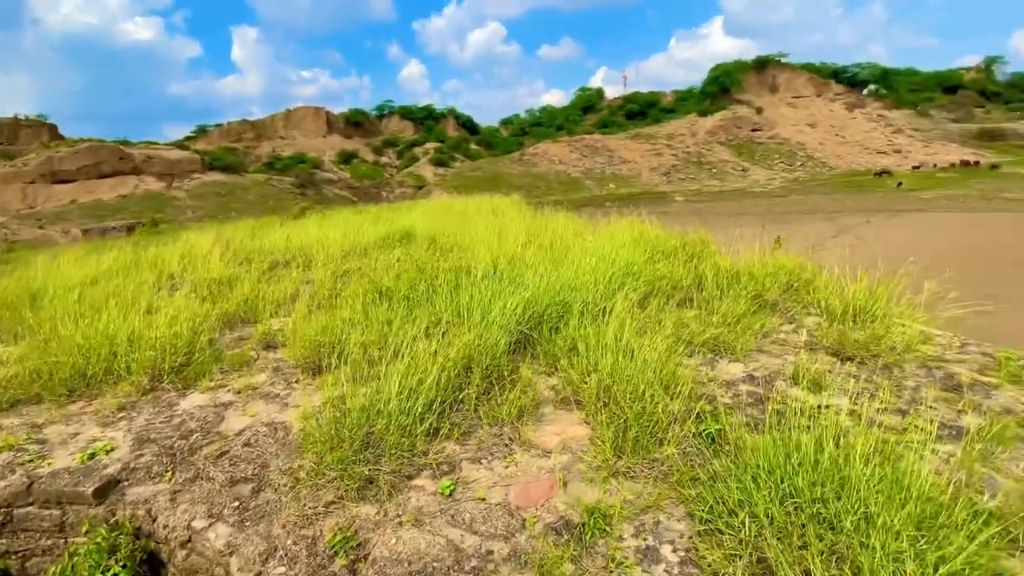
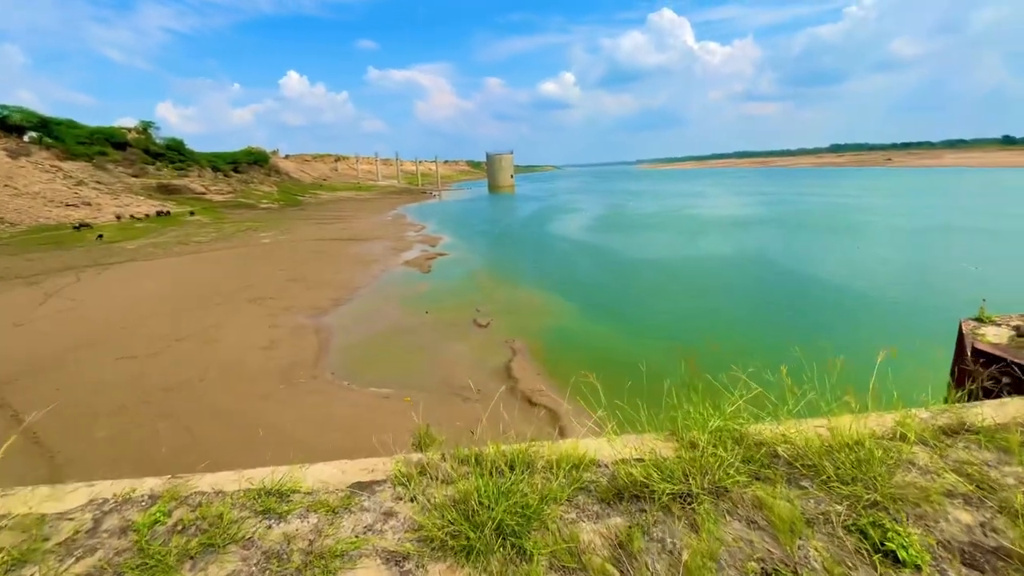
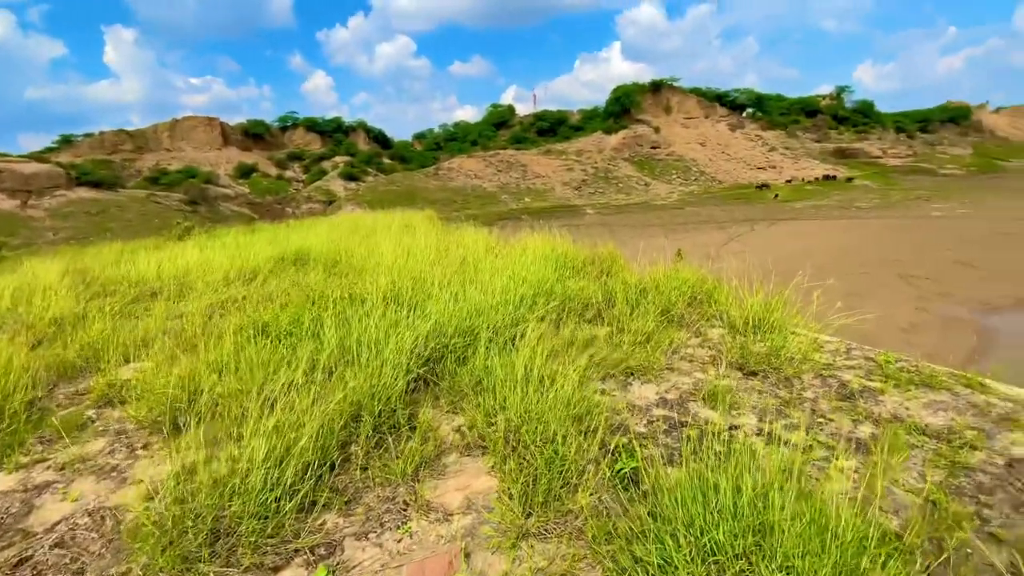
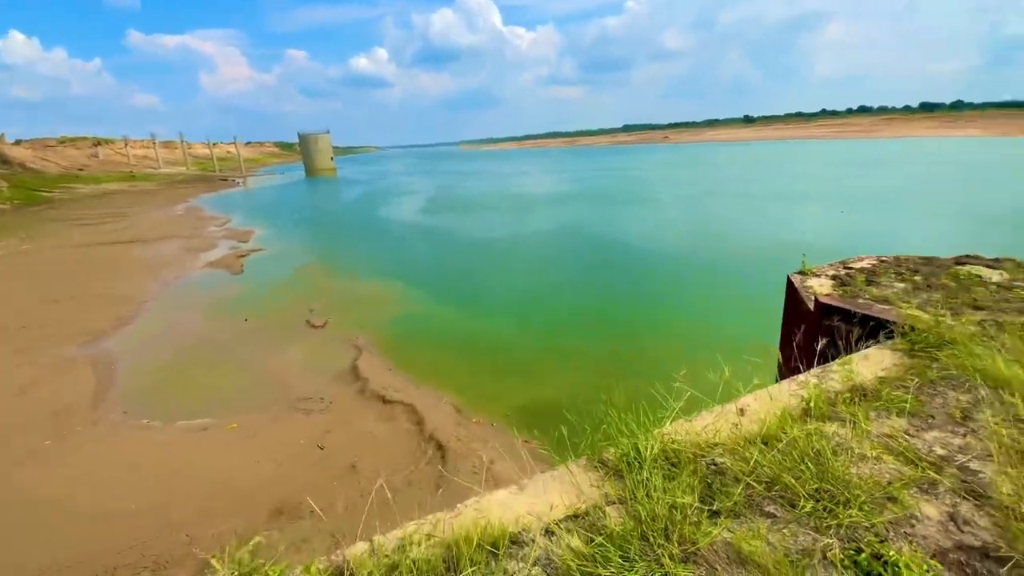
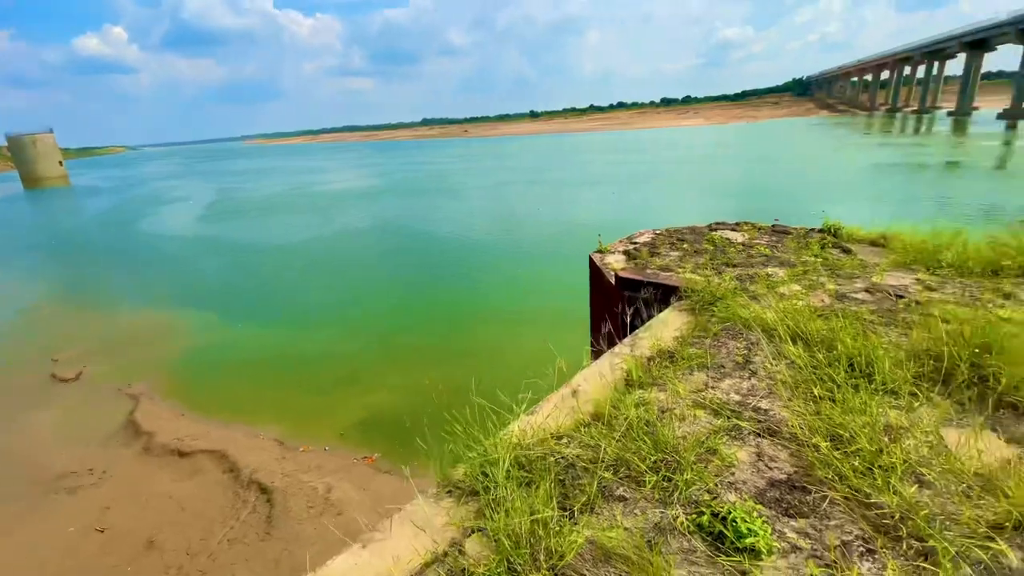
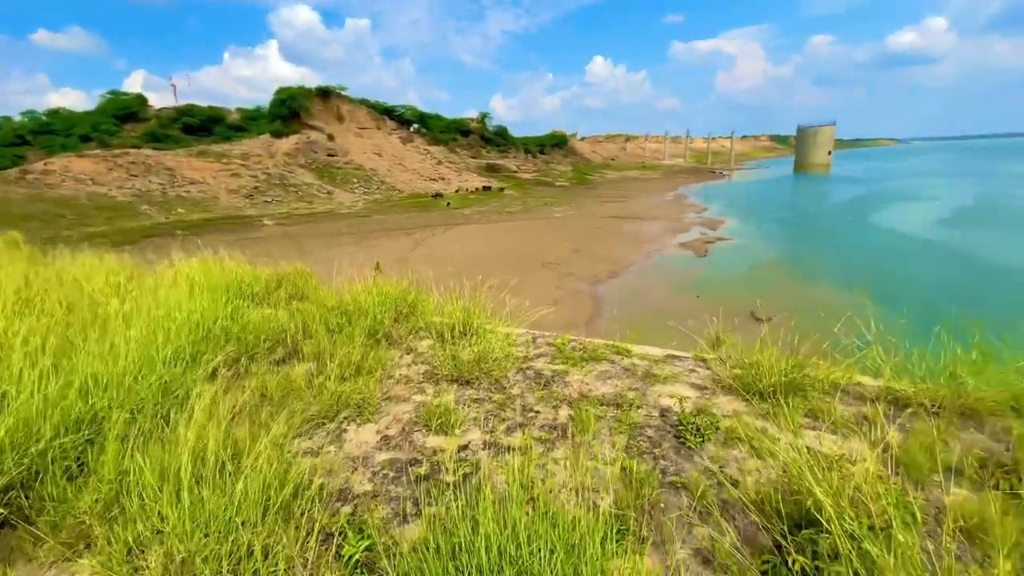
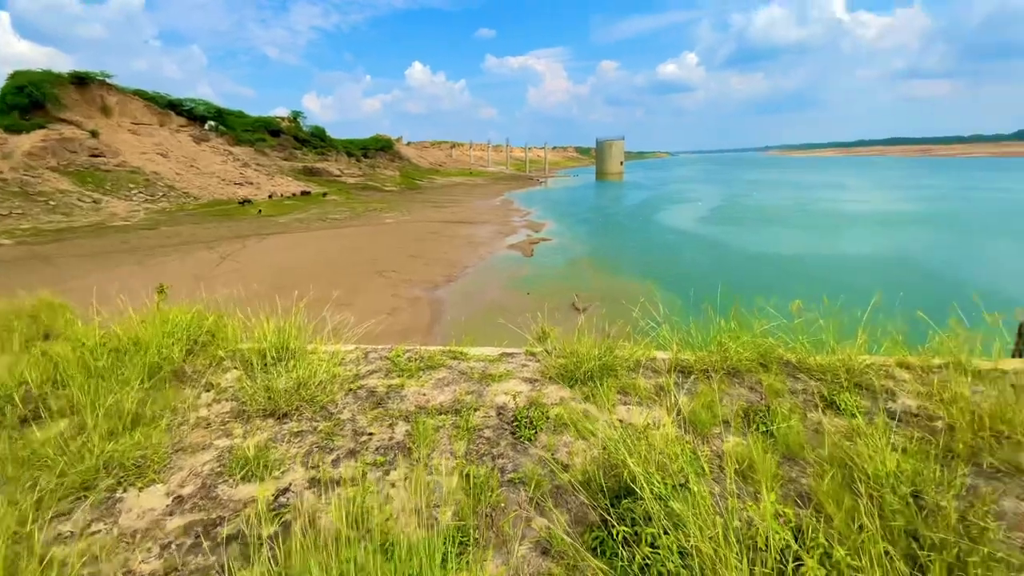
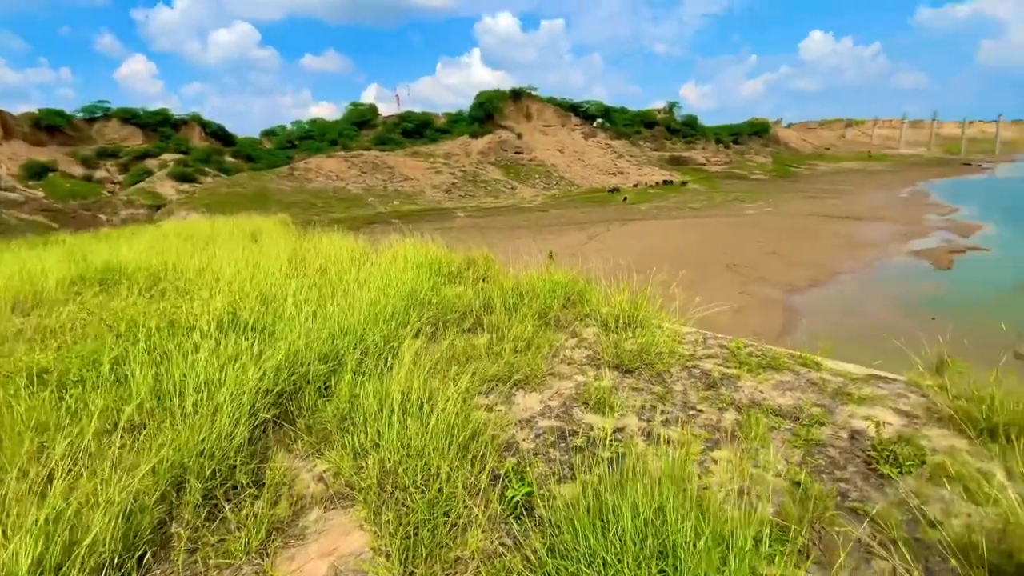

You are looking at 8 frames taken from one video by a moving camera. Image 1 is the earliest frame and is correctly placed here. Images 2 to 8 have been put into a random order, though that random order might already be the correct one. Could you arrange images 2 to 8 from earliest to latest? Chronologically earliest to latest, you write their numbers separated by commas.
3, 8, 6, 7, 2, 4, 5
